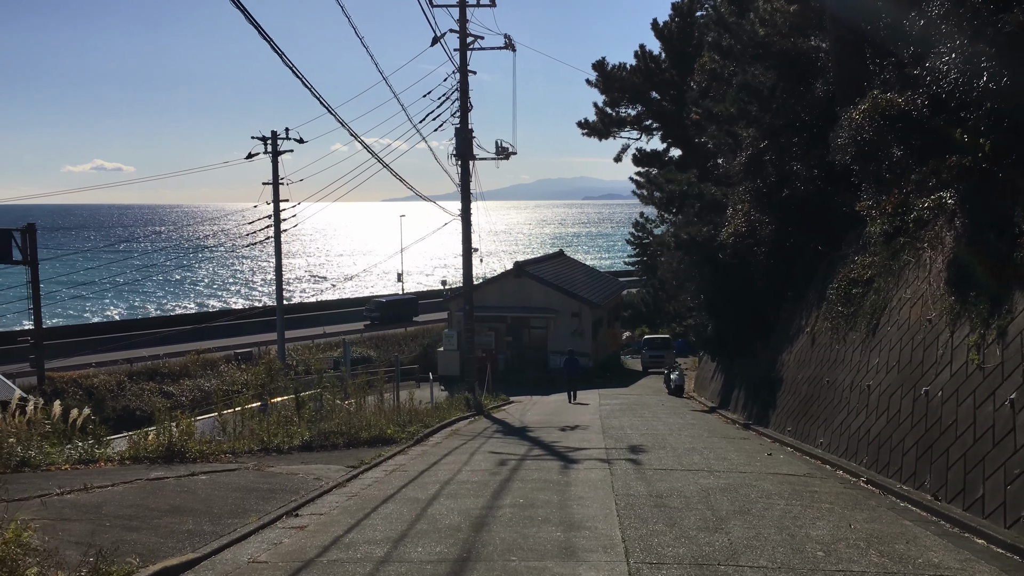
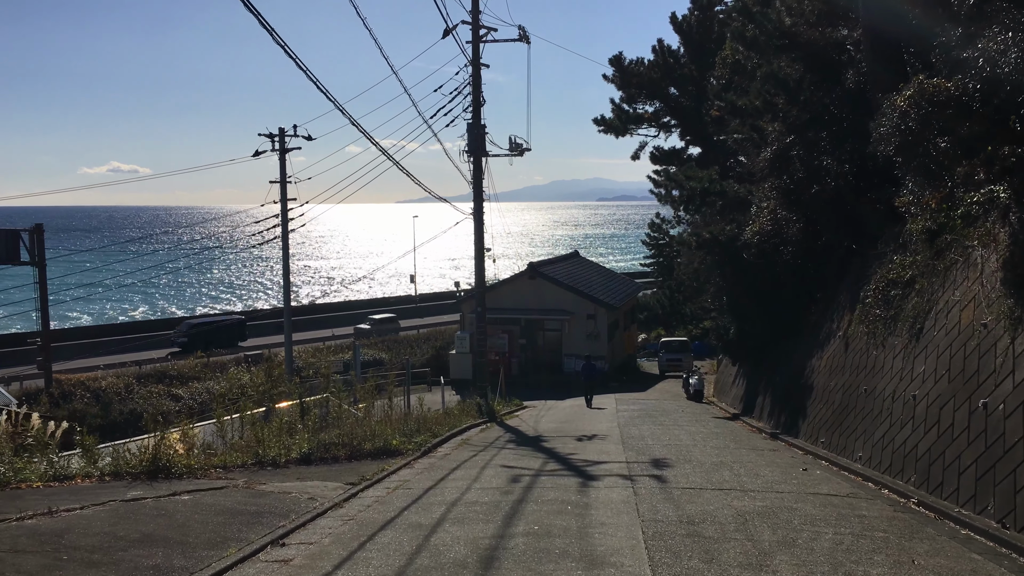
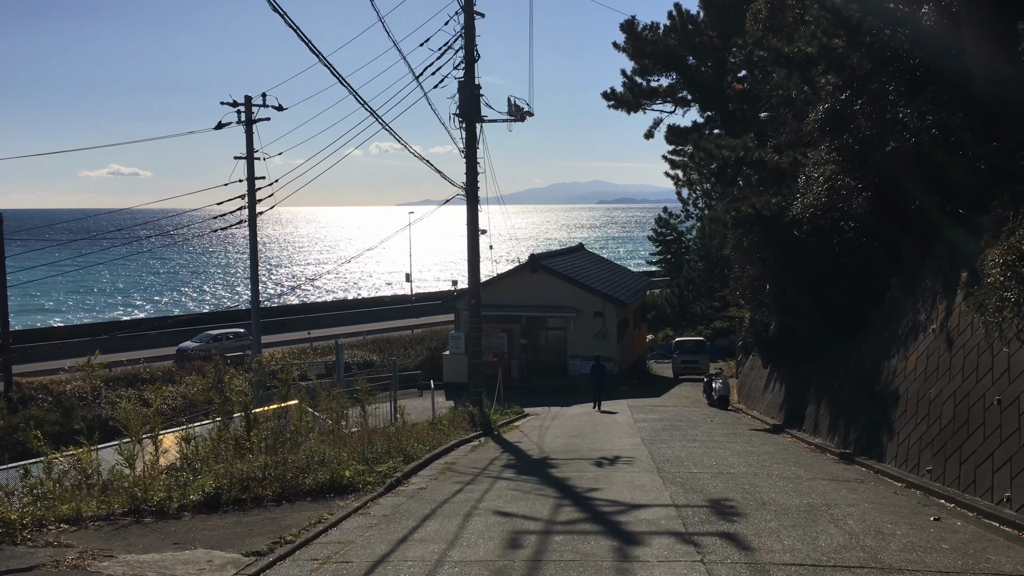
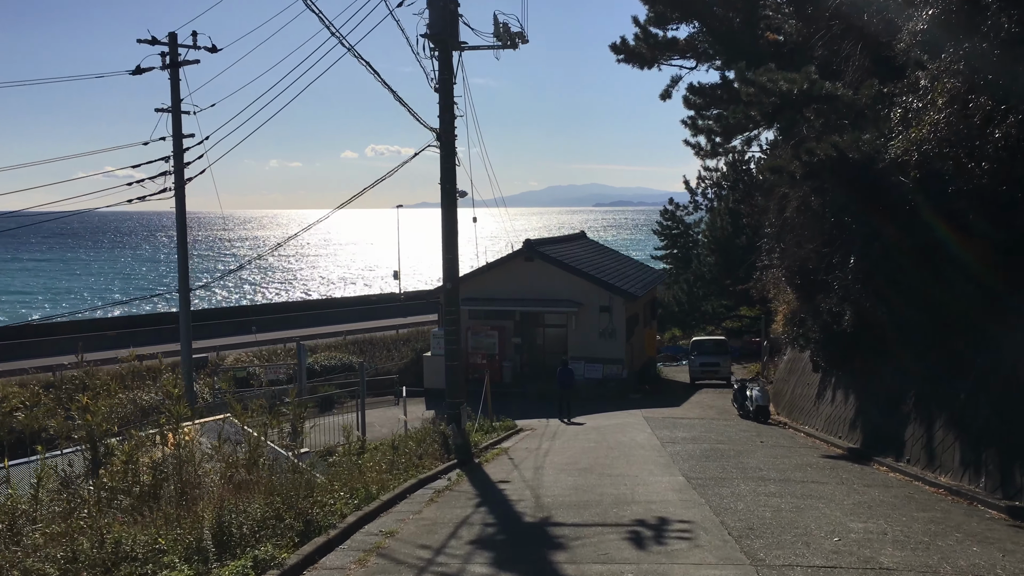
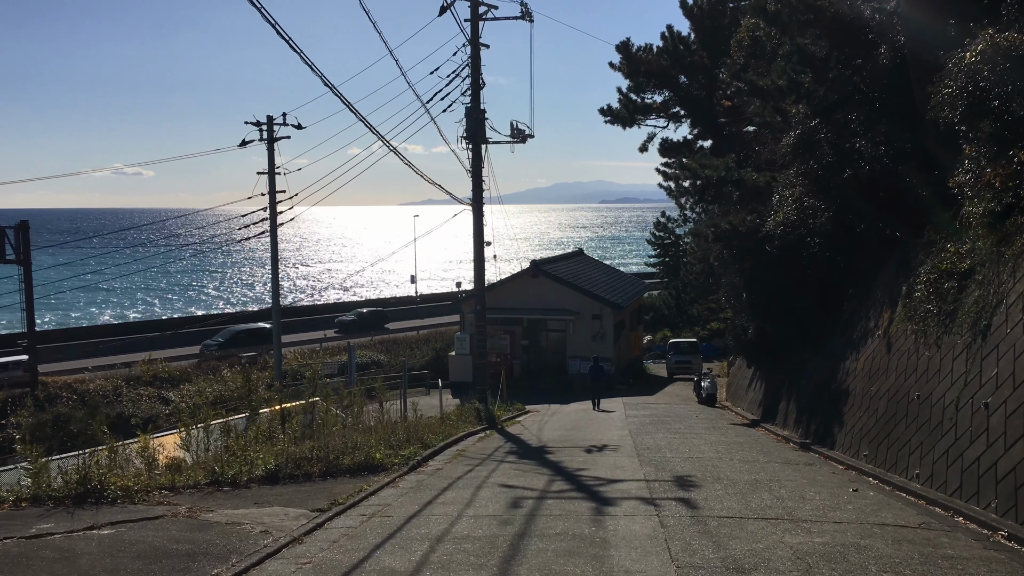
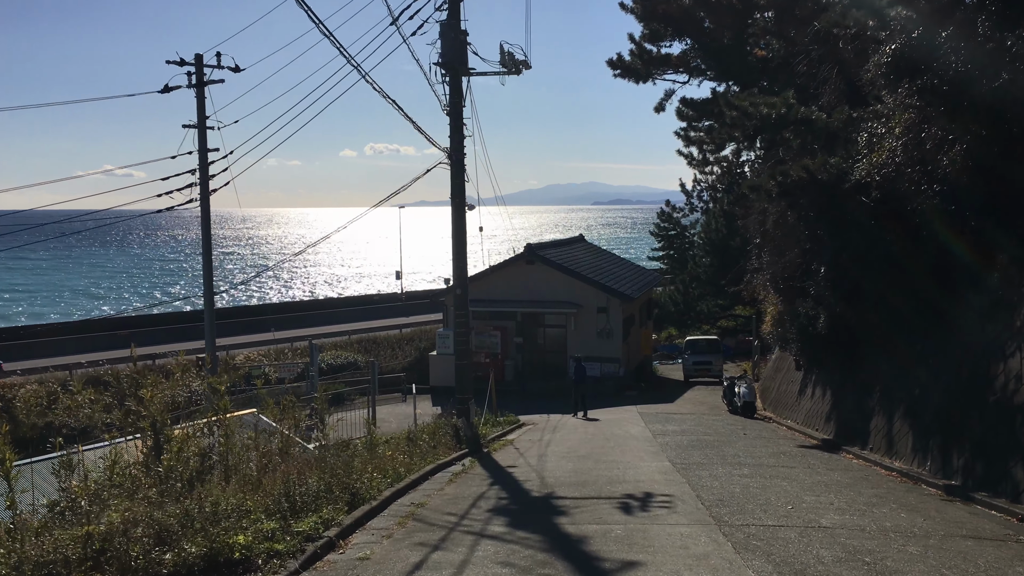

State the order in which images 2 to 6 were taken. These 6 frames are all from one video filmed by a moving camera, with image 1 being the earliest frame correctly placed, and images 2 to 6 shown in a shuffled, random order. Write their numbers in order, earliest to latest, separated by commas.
2, 5, 3, 6, 4
